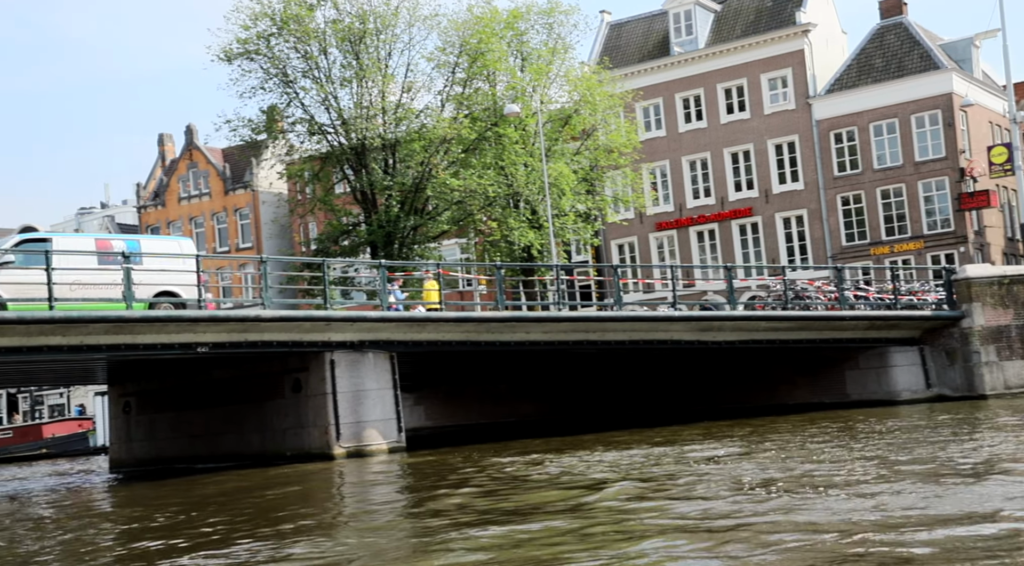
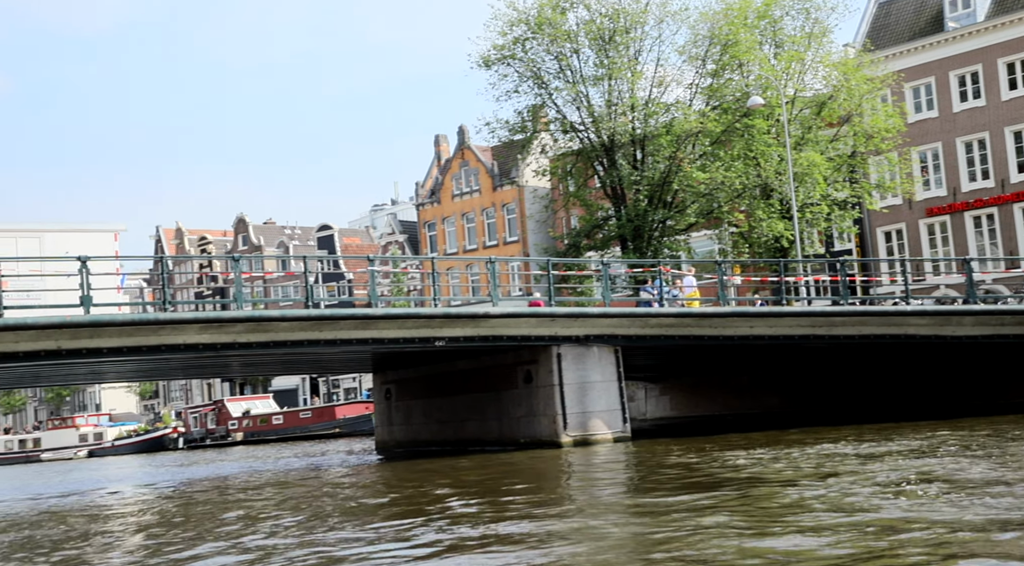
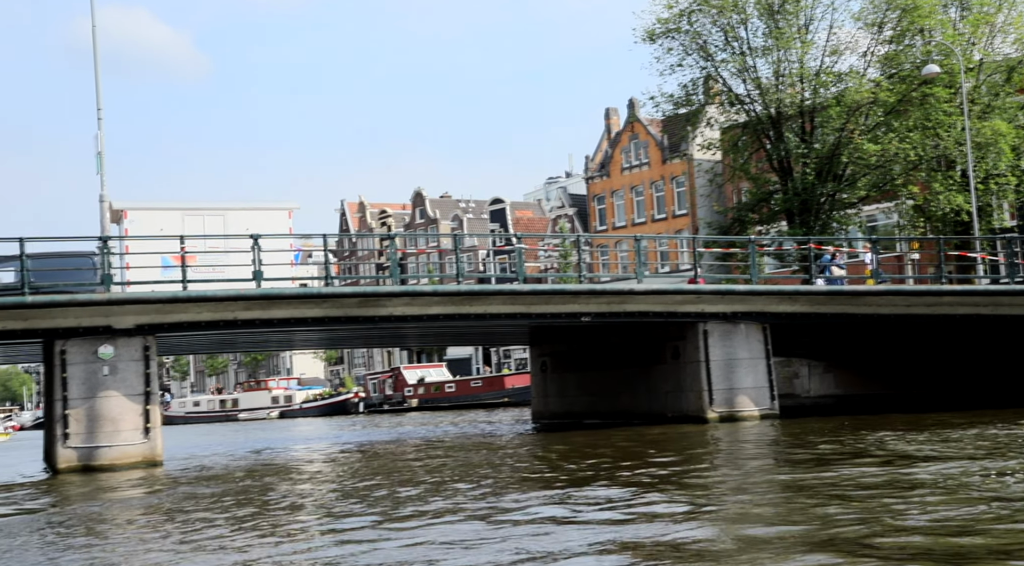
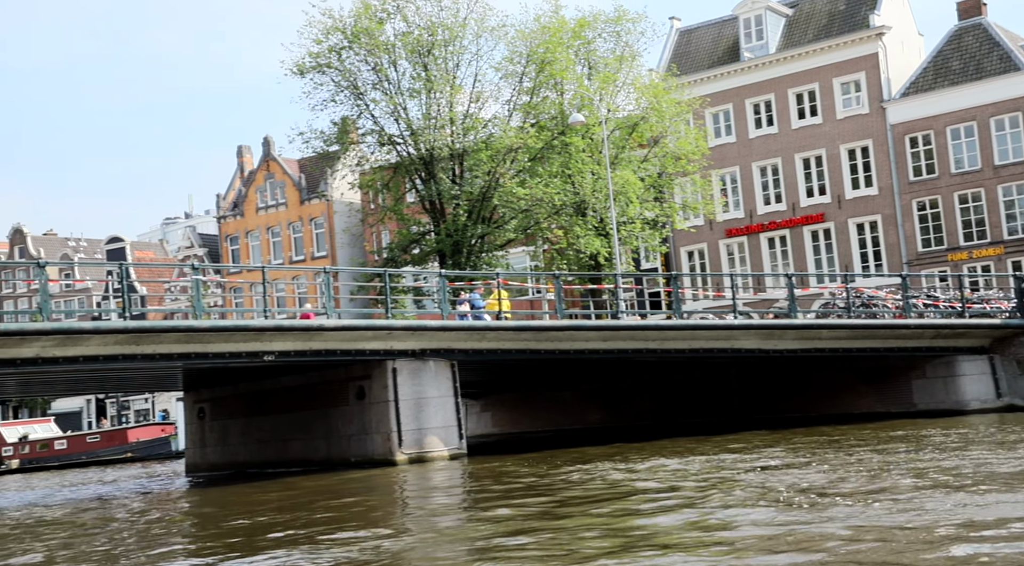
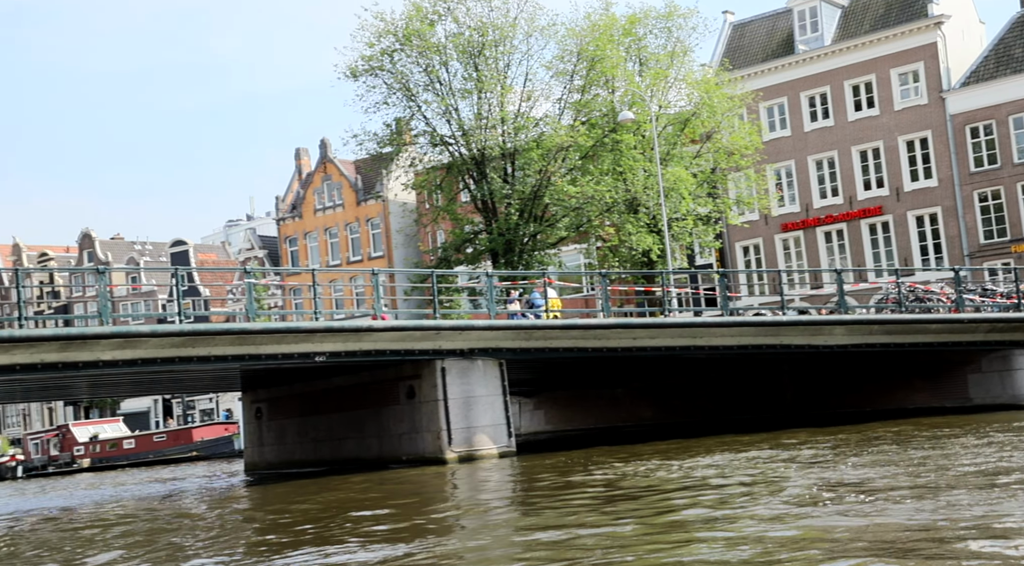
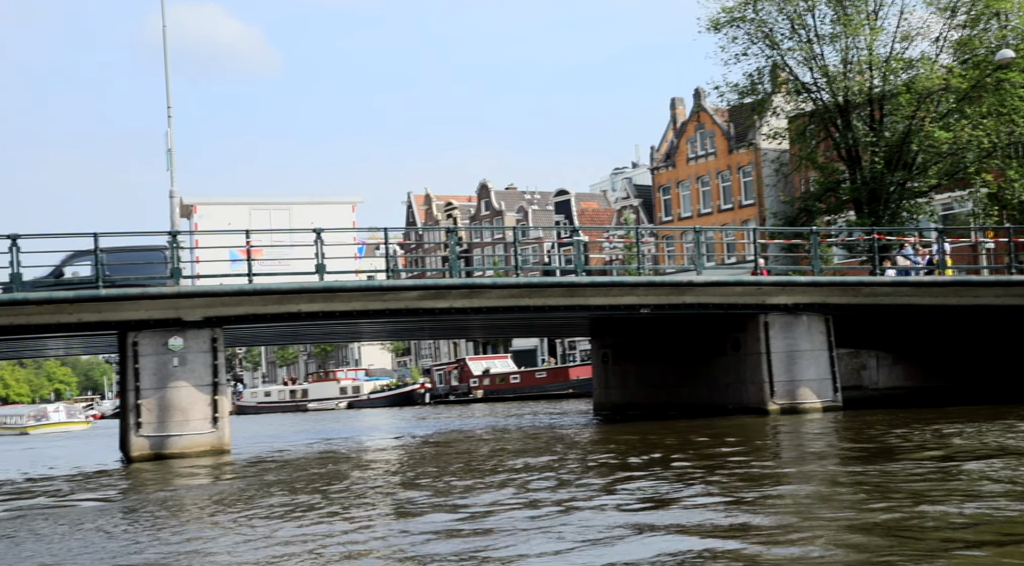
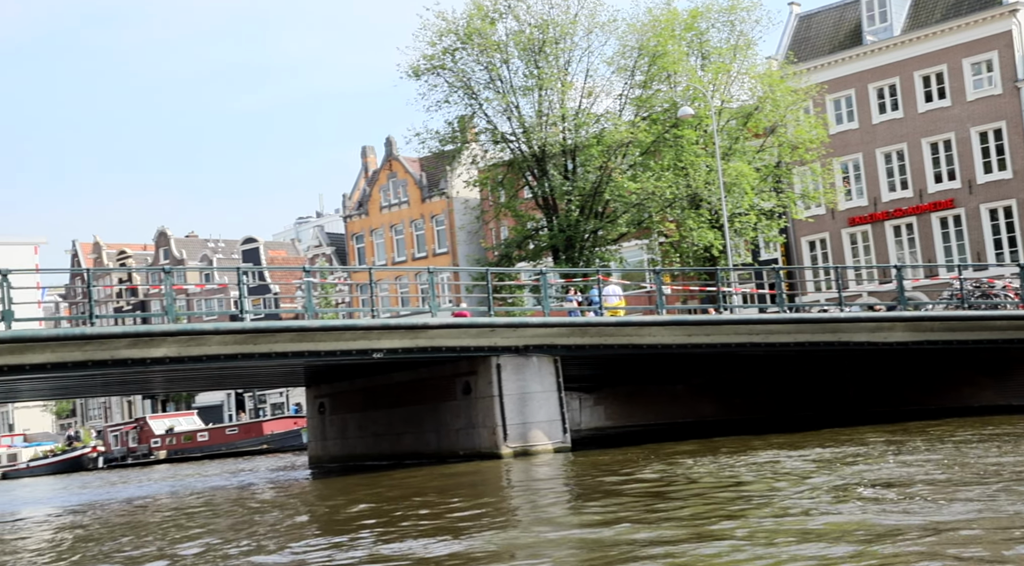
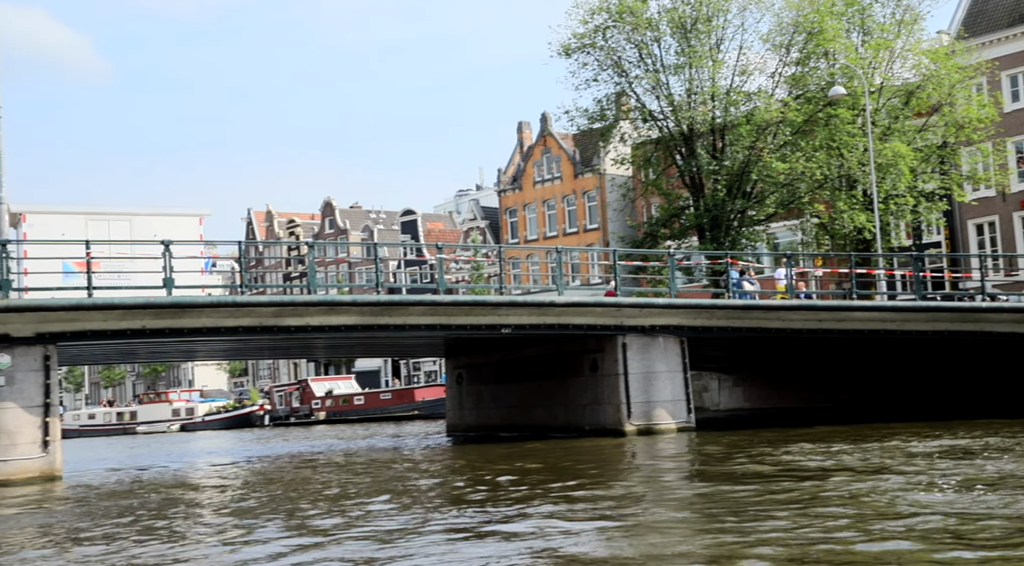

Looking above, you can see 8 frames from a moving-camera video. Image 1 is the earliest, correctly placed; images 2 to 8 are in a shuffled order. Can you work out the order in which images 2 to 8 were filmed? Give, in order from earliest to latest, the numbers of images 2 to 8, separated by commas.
4, 5, 7, 2, 8, 3, 6
